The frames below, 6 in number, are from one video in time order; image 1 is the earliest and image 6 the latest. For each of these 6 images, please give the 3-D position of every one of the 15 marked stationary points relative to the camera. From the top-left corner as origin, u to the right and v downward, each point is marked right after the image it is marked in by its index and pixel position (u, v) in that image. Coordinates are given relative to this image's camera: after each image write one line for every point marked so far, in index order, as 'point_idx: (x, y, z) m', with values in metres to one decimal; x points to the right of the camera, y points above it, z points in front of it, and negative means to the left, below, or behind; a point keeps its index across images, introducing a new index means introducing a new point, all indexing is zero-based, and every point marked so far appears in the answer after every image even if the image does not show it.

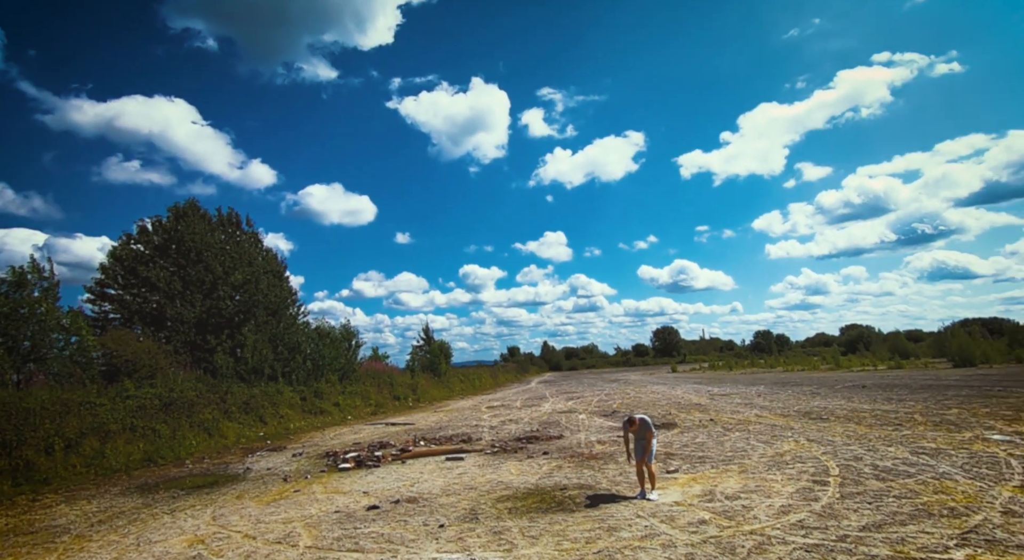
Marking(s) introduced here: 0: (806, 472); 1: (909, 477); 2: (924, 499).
0: (+5.7, -3.7, +10.1) m
1: (+7.2, -3.6, +9.4) m
2: (+6.5, -3.4, +8.1) m
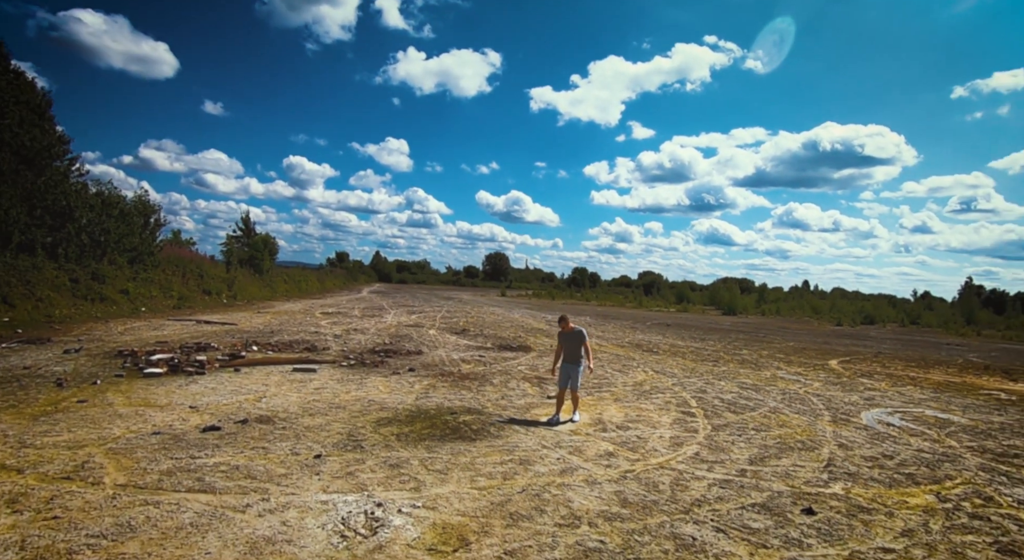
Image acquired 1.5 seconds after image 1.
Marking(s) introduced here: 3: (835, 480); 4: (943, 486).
0: (+3.3, -2.5, +10.7) m
1: (+4.9, -2.6, +10.5) m
2: (+4.6, -2.6, +9.1) m
3: (+4.2, -2.6, +6.8) m
4: (+5.6, -2.7, +6.8) m
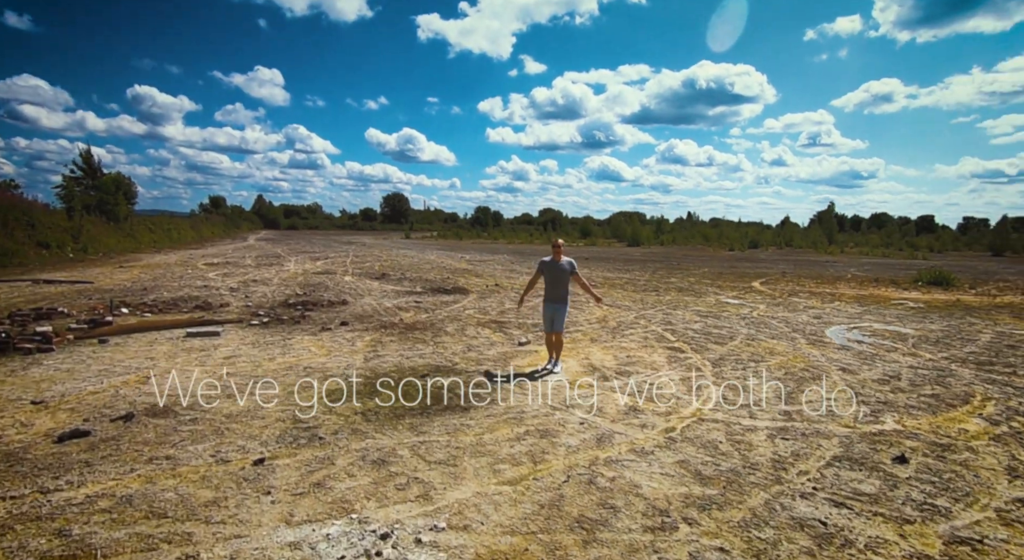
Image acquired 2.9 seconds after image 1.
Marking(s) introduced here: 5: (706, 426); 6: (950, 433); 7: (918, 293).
0: (+2.5, -1.1, +9.7) m
1: (+4.2, -1.1, +9.9) m
2: (+4.2, -1.3, +8.4) m
3: (+4.2, -1.5, +6.1) m
4: (+5.6, -1.5, +6.4) m
5: (+2.0, -1.5, +5.4) m
6: (+4.5, -1.6, +5.4) m
7: (+14.6, -0.4, +18.8) m
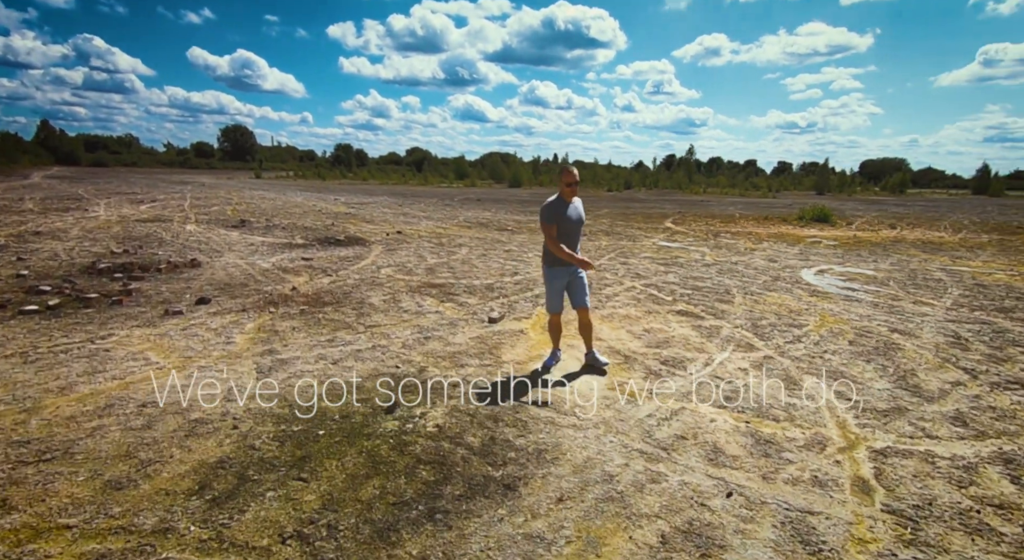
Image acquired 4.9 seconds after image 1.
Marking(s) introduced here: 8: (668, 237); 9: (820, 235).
0: (+1.9, -0.3, +7.5) m
1: (+3.4, -0.2, +8.1) m
2: (+3.8, -0.6, +6.7) m
3: (+4.4, -1.0, +4.5) m
4: (+5.7, -0.9, +5.2) m
5: (+2.5, -1.2, +3.3) m
6: (+4.9, -1.1, +3.9) m
7: (+11.2, +1.9, +19.2) m
8: (+4.6, +1.3, +15.7) m
9: (+10.5, +1.6, +17.9) m
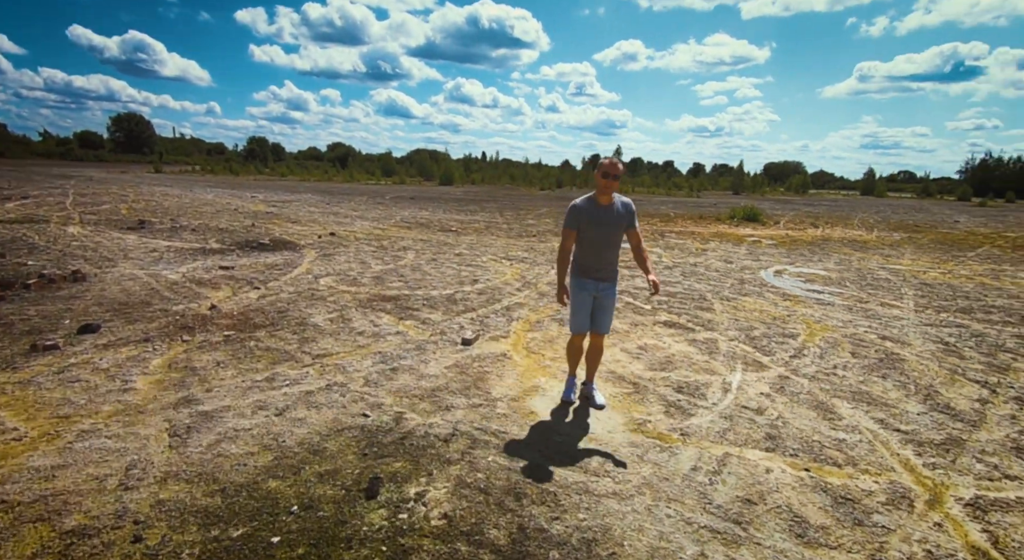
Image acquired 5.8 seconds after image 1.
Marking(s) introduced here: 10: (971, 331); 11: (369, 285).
0: (+1.4, -0.4, +6.8) m
1: (+2.9, -0.3, +7.6) m
2: (+3.5, -0.6, +6.3) m
3: (+4.4, -1.1, +4.2) m
4: (+5.6, -1.0, +5.1) m
5: (+2.6, -1.3, +2.8) m
6: (+4.9, -1.2, +3.7) m
7: (+9.0, +1.9, +19.7) m
8: (+3.0, +1.2, +15.3) m
9: (+8.6, +1.6, +18.3) m
10: (+6.0, -0.6, +6.8) m
11: (-2.0, -0.1, +7.4) m
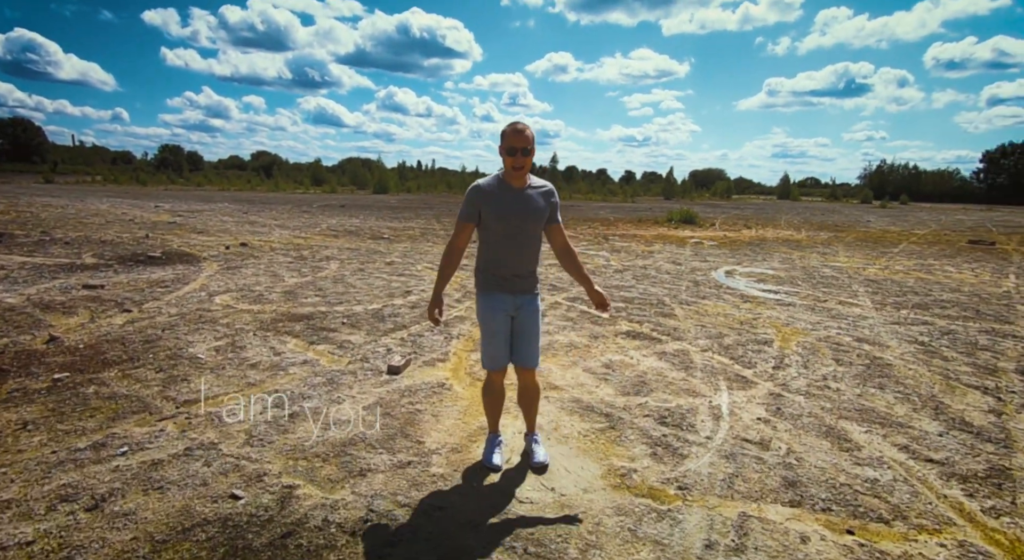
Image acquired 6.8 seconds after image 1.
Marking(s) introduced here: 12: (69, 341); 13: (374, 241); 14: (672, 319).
0: (+0.8, -0.5, +6.0) m
1: (+2.1, -0.4, +6.9) m
2: (+2.9, -0.6, +5.7) m
3: (+4.0, -1.0, +3.7) m
4: (+5.1, -0.9, +4.7) m
5: (+2.4, -1.2, +2.0) m
6: (+4.6, -1.1, +3.2) m
7: (+6.7, +1.8, +19.7) m
8: (+1.3, +1.1, +14.6) m
9: (+6.4, +1.5, +18.2) m
10: (+5.2, -0.6, +6.4) m
11: (-2.8, -0.2, +6.2) m
12: (-3.7, -0.5, +4.4) m
13: (-3.4, +1.0, +12.9) m
14: (+1.9, -0.5, +6.3) m
